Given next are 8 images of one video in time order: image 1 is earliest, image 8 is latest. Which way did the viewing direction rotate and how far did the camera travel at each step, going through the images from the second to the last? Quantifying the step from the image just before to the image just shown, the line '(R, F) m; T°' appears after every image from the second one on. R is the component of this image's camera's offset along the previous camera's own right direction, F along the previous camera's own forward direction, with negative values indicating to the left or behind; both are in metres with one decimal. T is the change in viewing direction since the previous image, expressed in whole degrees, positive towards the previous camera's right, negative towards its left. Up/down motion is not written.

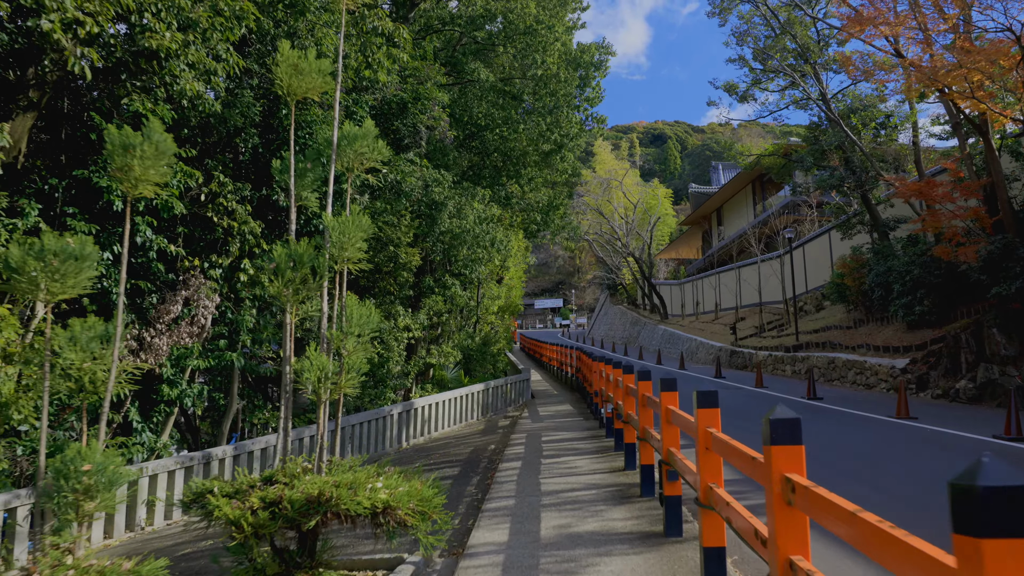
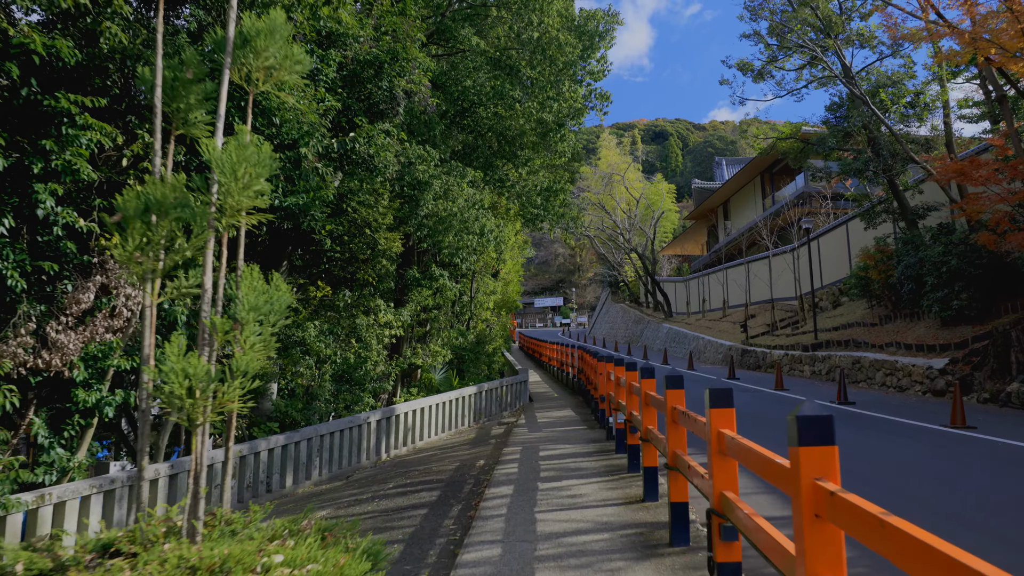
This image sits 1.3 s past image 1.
(+0.1, +1.3) m; 0°
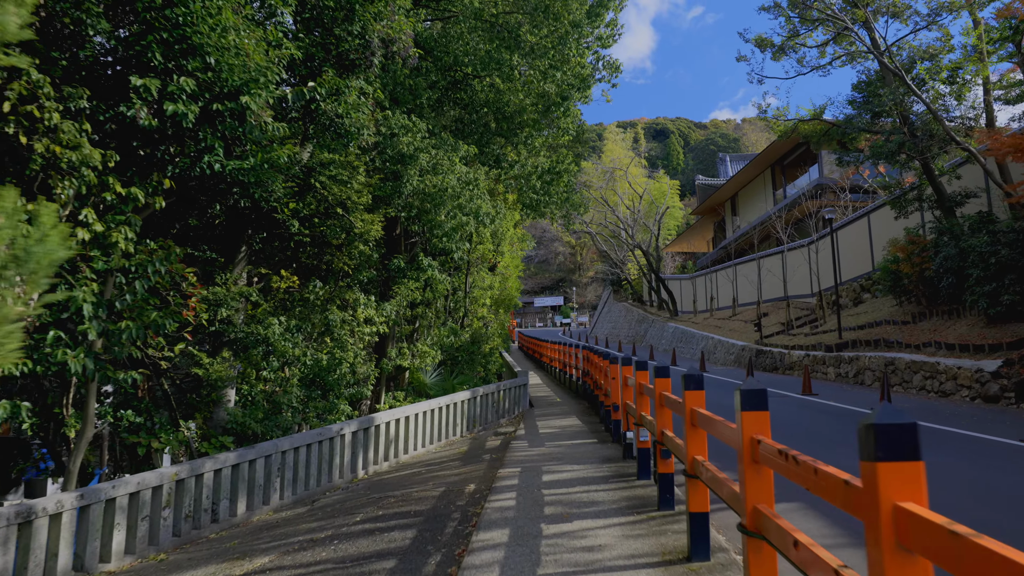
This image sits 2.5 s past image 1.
(0.0, +1.3) m; 0°
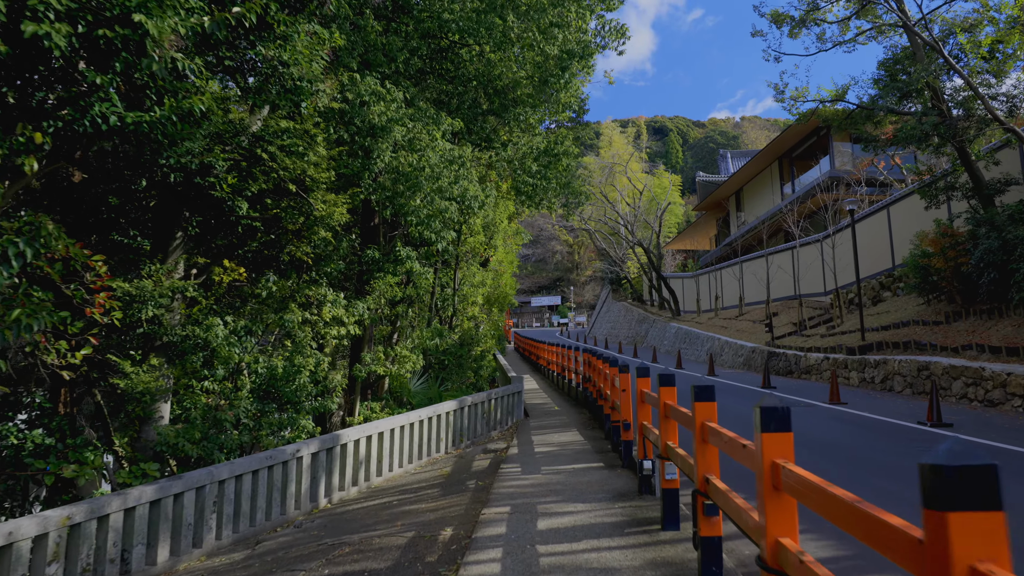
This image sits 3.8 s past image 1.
(+0.1, +1.3) m; 0°
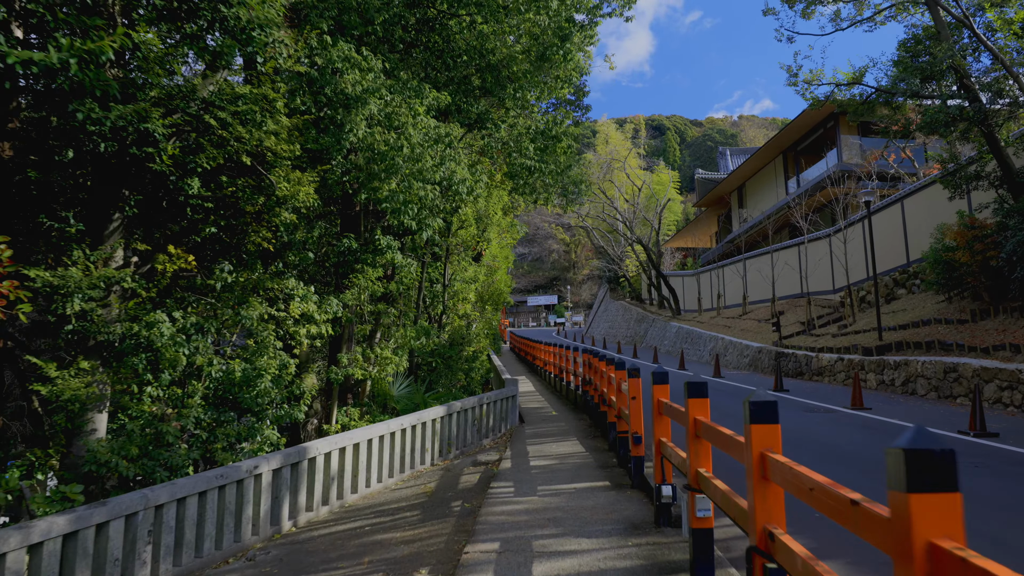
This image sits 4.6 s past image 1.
(0.0, +0.9) m; 0°
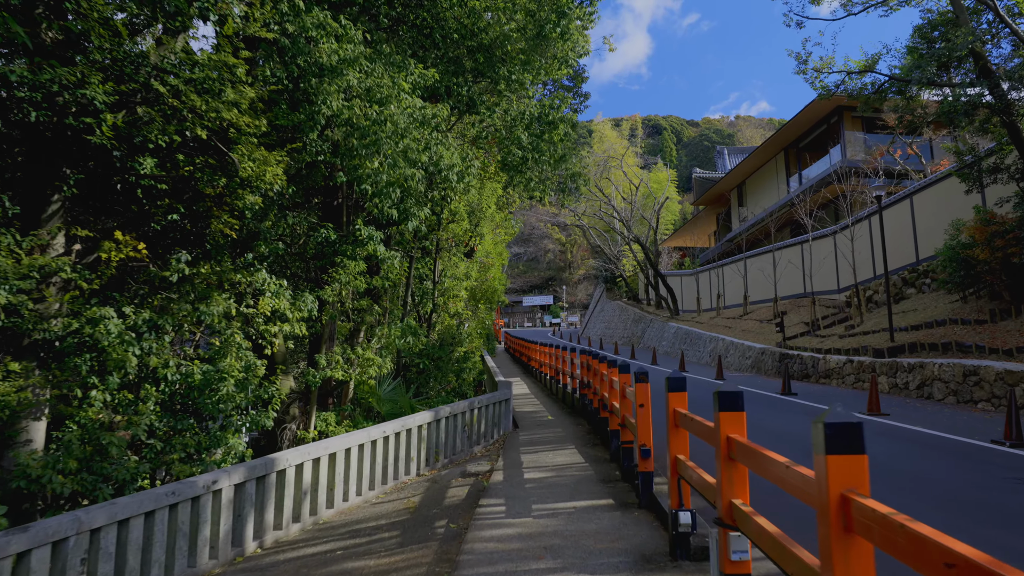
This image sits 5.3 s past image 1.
(0.0, +0.6) m; 0°
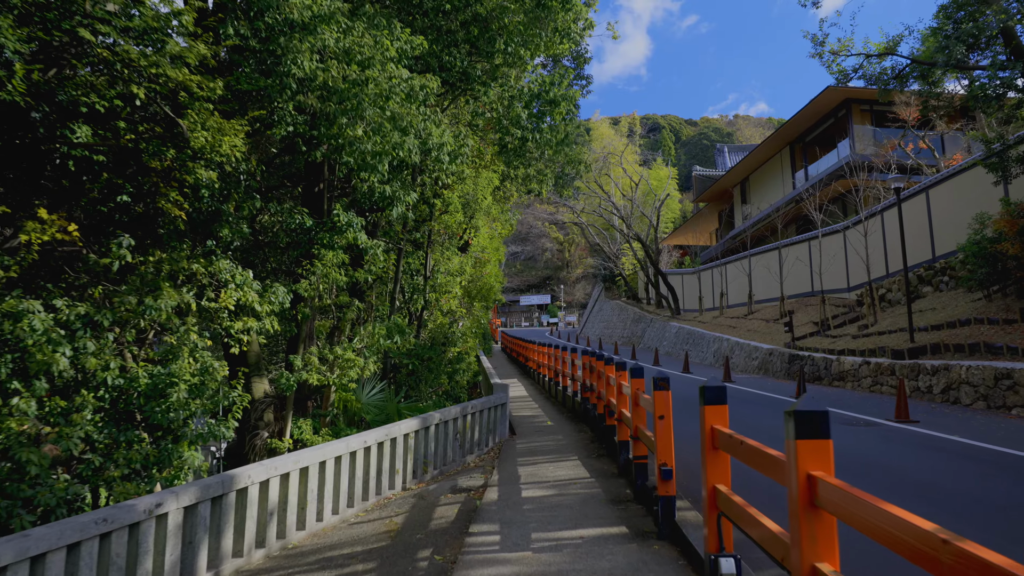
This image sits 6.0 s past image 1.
(0.0, +0.7) m; 0°
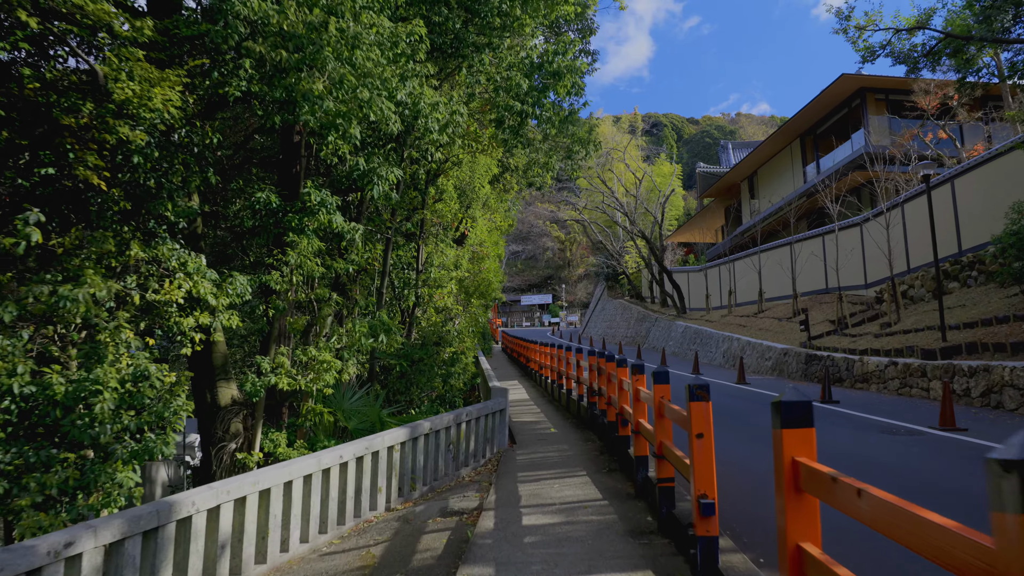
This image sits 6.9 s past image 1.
(0.0, +0.9) m; 0°
